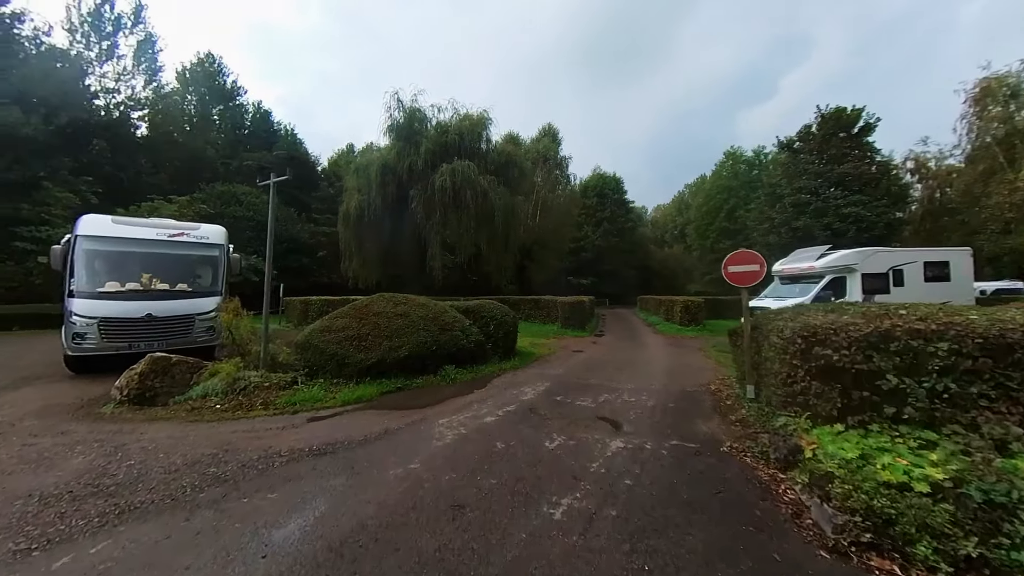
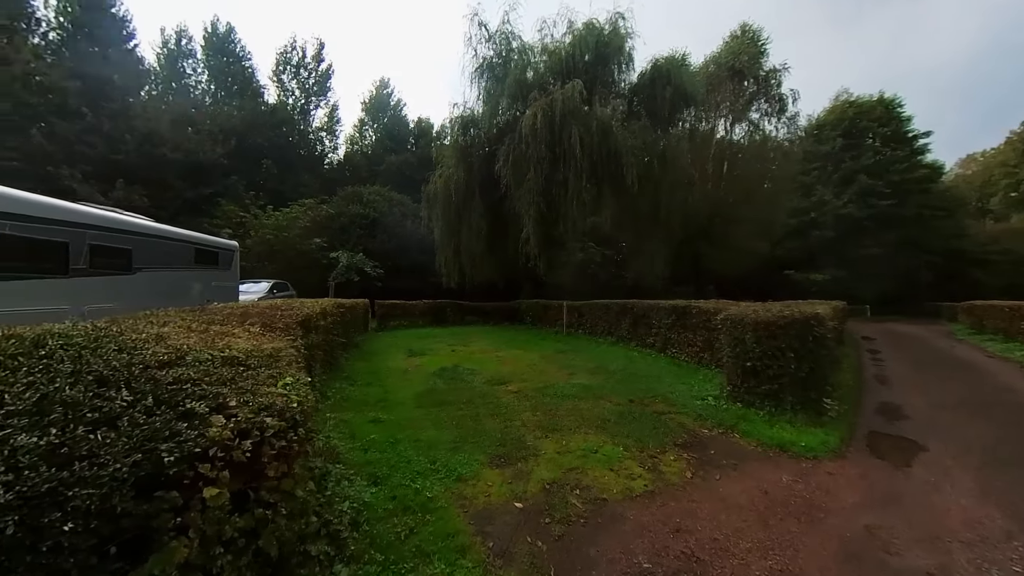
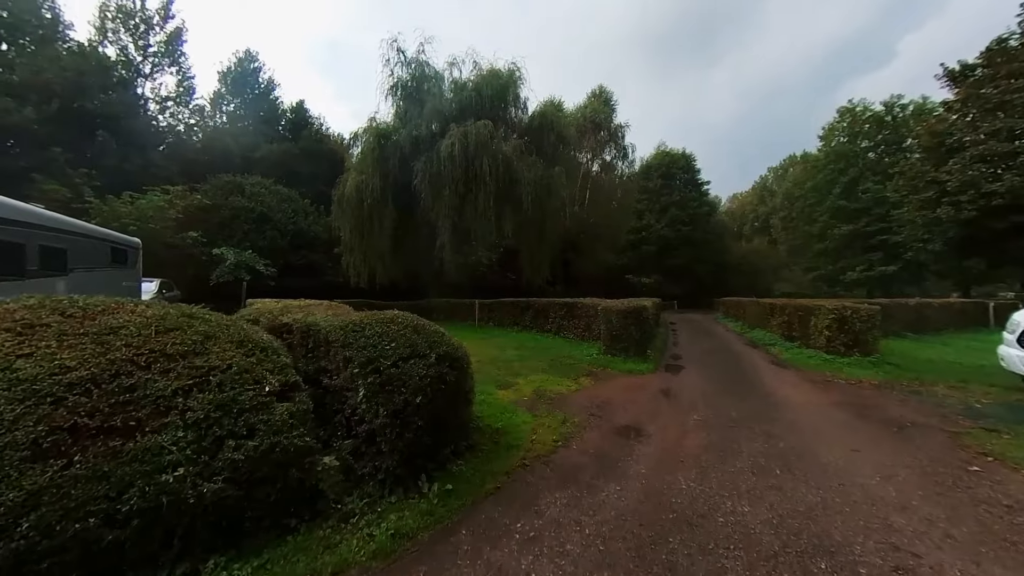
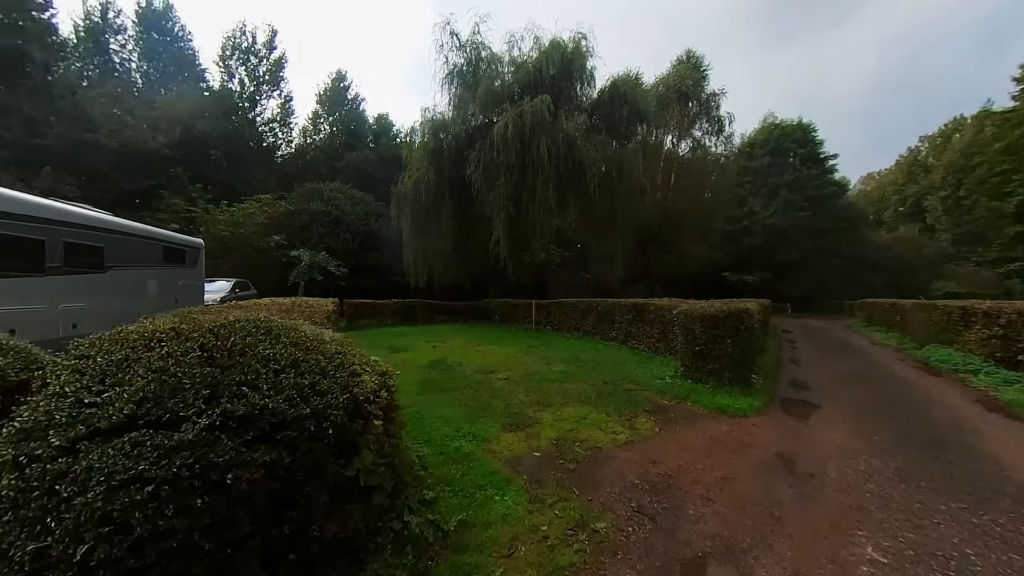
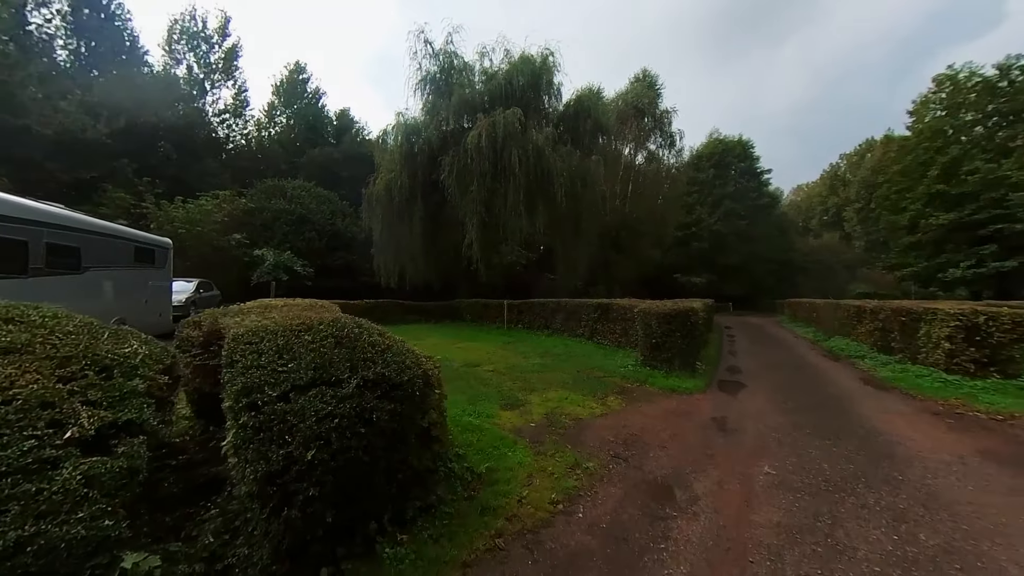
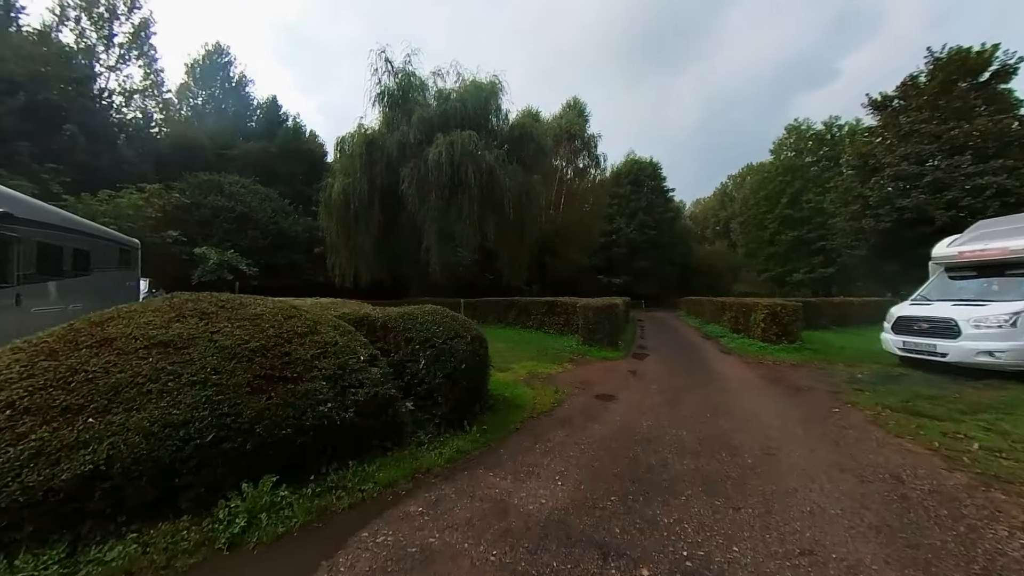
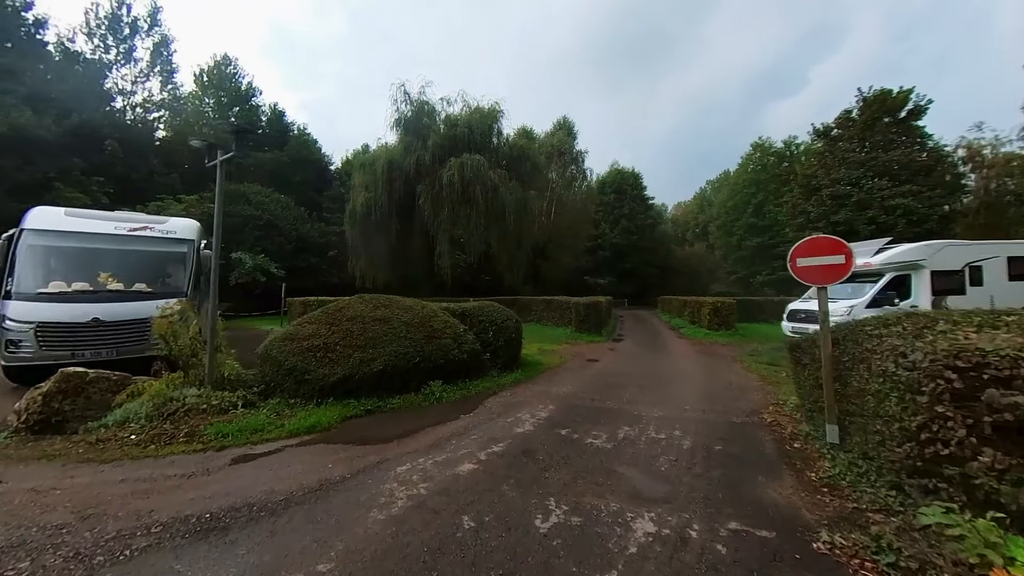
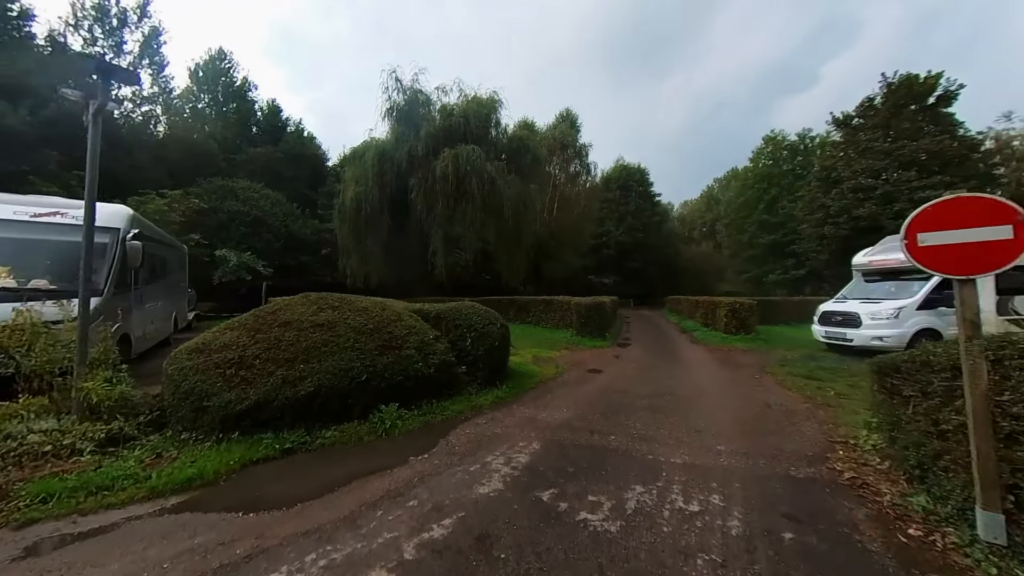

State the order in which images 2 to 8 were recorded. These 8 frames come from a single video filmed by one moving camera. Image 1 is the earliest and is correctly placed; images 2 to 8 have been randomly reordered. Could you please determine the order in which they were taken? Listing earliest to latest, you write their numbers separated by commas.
7, 8, 6, 3, 5, 4, 2
